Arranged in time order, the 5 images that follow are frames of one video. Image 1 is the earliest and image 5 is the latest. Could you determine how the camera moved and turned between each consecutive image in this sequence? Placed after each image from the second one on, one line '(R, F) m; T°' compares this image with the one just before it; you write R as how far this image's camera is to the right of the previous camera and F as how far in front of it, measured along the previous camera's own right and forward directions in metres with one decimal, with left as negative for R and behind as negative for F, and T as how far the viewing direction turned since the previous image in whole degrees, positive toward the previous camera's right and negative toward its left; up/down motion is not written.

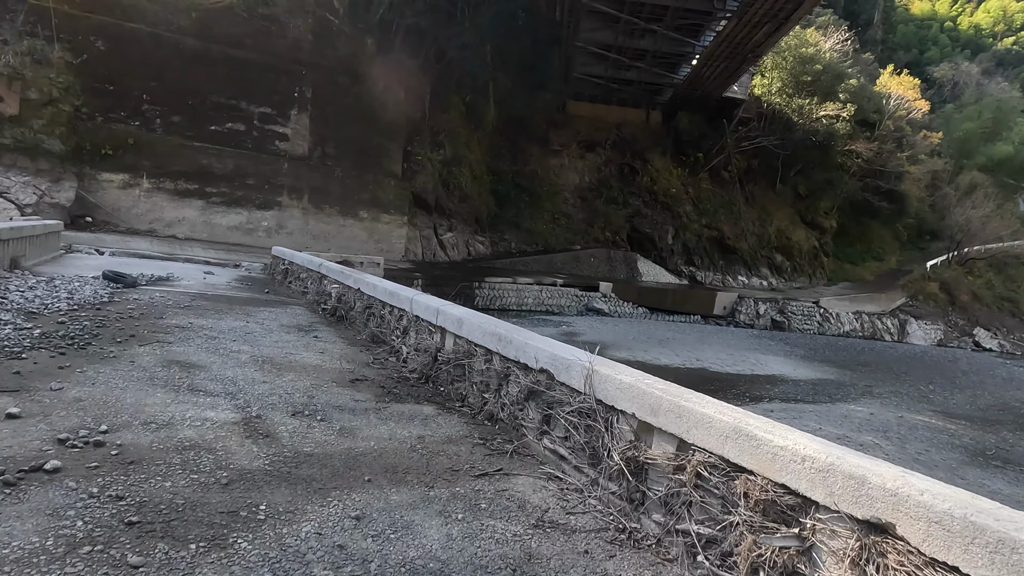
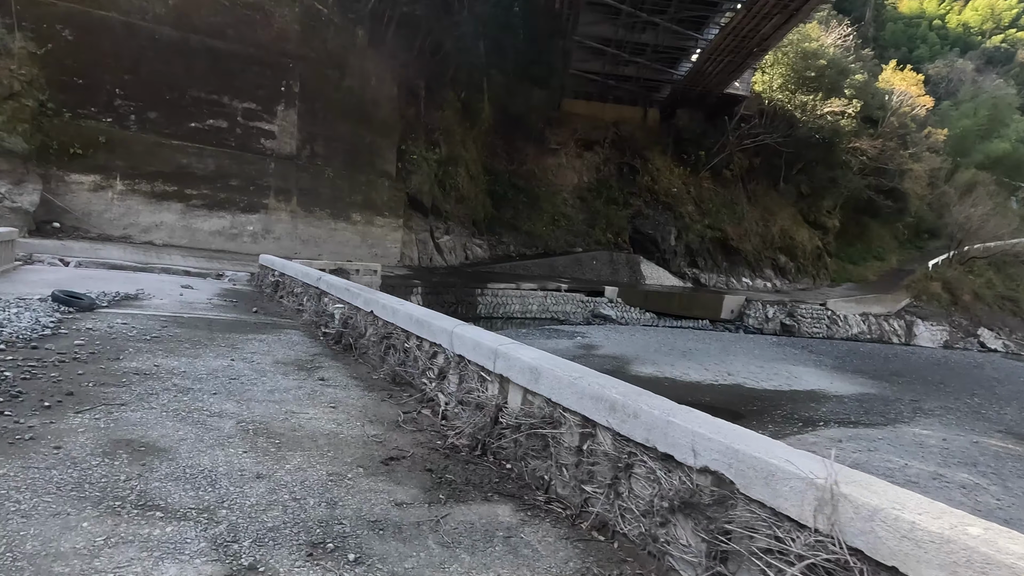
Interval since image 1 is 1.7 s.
(-0.4, +1.1) m; +1°
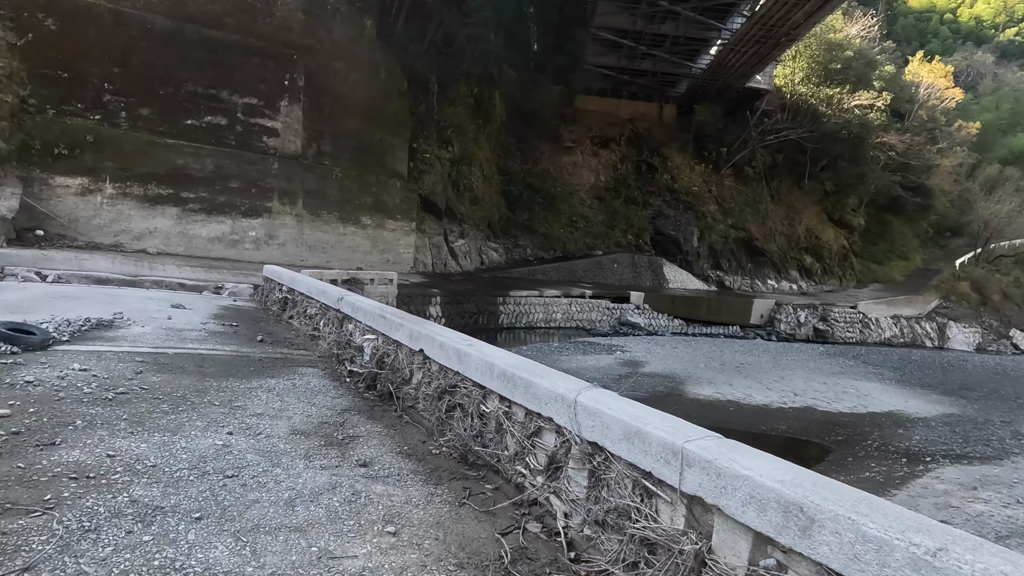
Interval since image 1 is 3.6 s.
(-0.5, +1.2) m; 0°
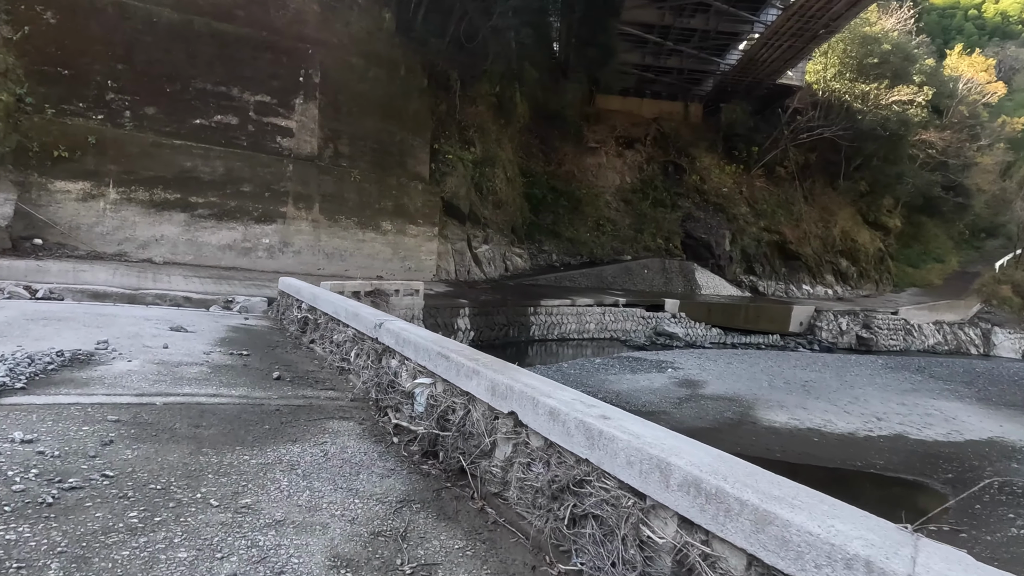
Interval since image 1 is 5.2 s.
(-0.4, +1.1) m; -1°
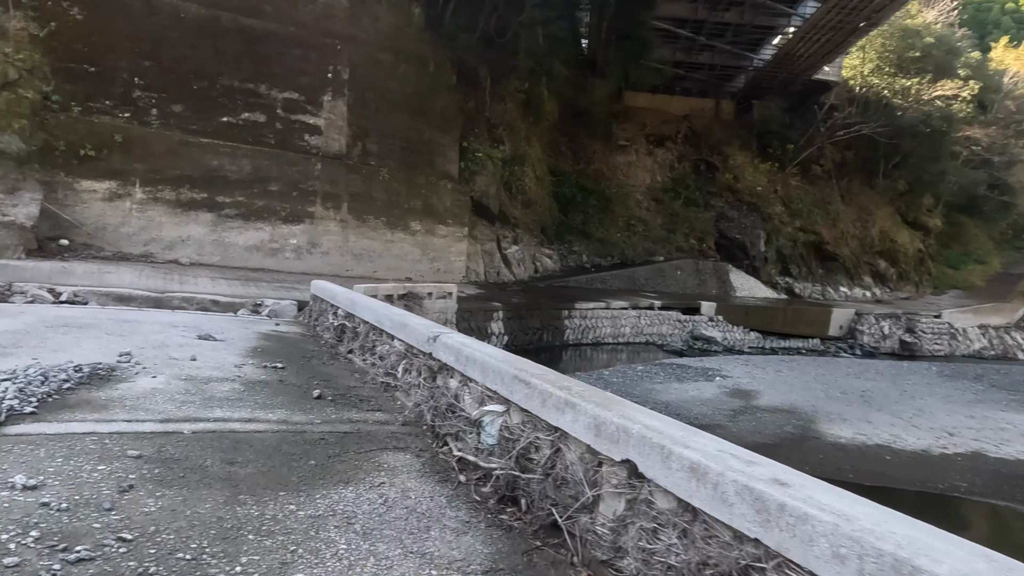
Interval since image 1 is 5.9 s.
(-0.3, +0.5) m; -2°
